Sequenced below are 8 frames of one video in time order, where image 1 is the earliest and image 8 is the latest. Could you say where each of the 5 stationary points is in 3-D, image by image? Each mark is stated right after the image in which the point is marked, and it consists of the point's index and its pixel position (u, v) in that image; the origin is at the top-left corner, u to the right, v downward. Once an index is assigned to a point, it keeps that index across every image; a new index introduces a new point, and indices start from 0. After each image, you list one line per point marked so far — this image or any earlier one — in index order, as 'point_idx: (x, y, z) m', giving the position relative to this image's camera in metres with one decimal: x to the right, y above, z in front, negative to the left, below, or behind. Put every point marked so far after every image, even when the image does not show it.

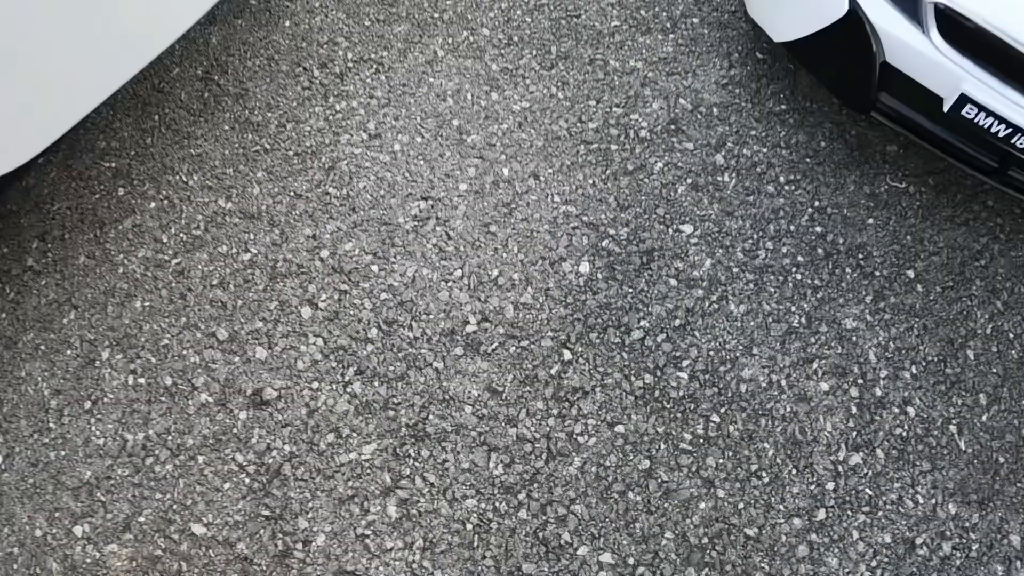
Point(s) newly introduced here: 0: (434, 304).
0: (-0.1, 0.0, +0.9) m
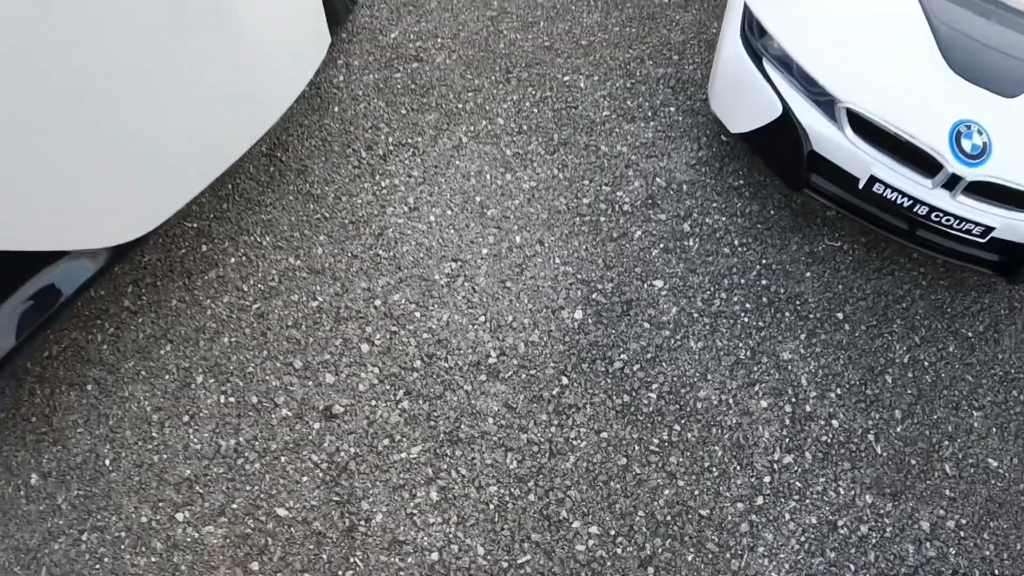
0: (-0.1, -0.1, +1.1) m
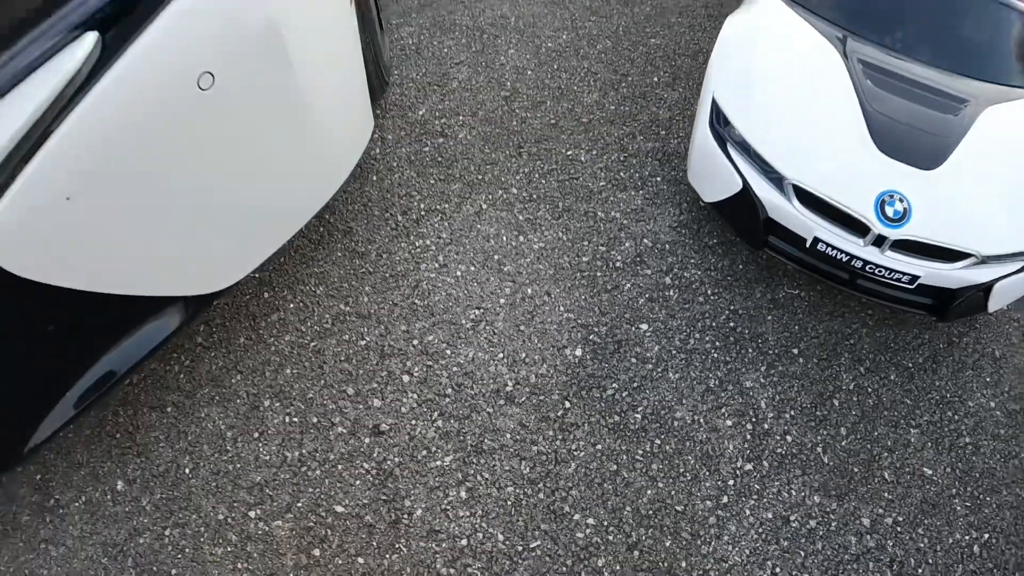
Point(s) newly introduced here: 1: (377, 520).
0: (-0.1, -0.1, +1.4) m
1: (-0.3, -0.4, +1.2) m
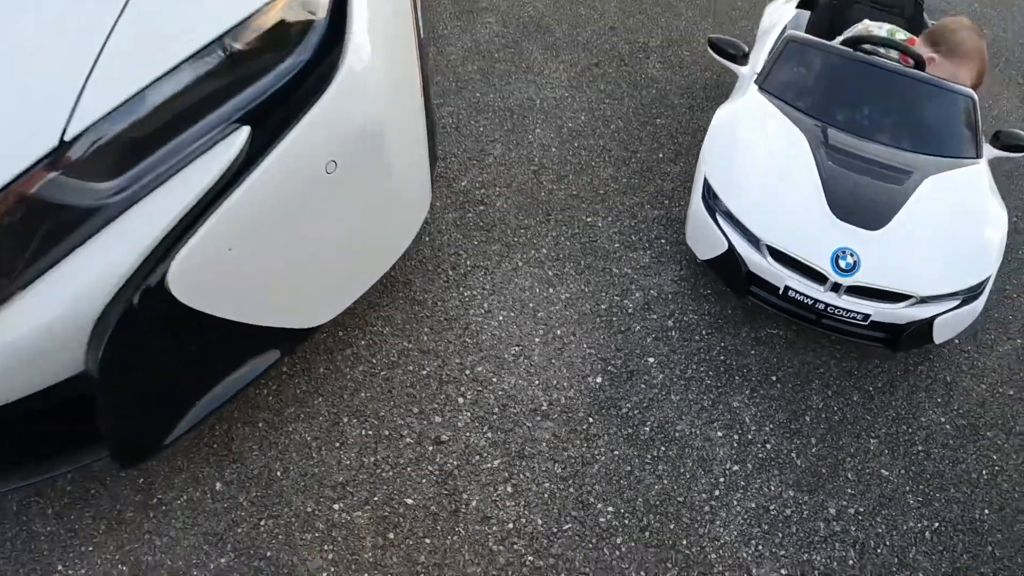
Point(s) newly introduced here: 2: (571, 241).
0: (0.0, -0.3, +1.8) m
1: (-0.2, -0.5, +1.5) m
2: (+0.2, +0.2, +2.2) m
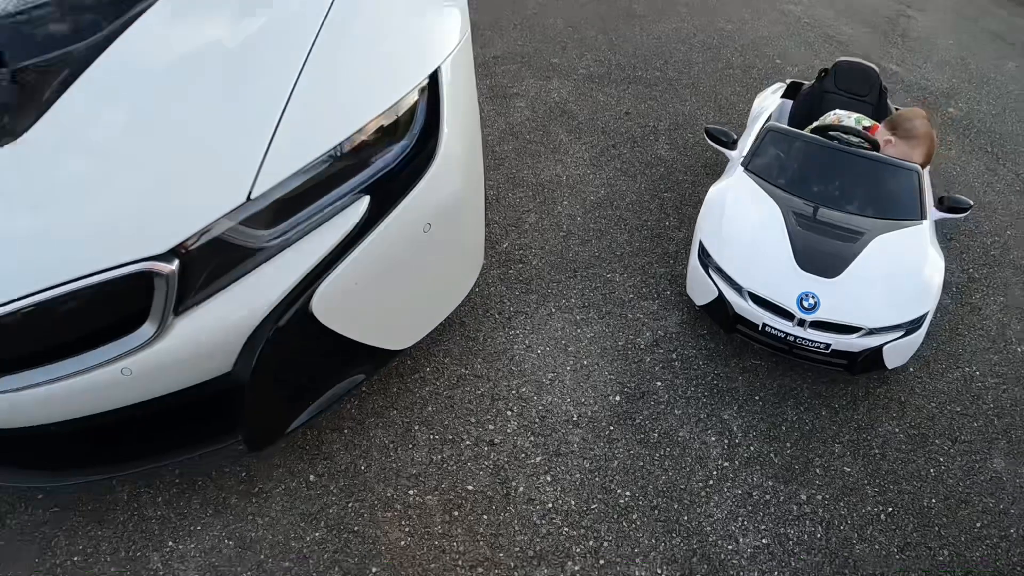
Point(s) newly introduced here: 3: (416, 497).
0: (+0.1, -0.4, +2.3) m
1: (-0.1, -0.6, +2.0) m
2: (+0.3, 0.0, +2.7) m
3: (-0.3, -0.6, +2.0) m
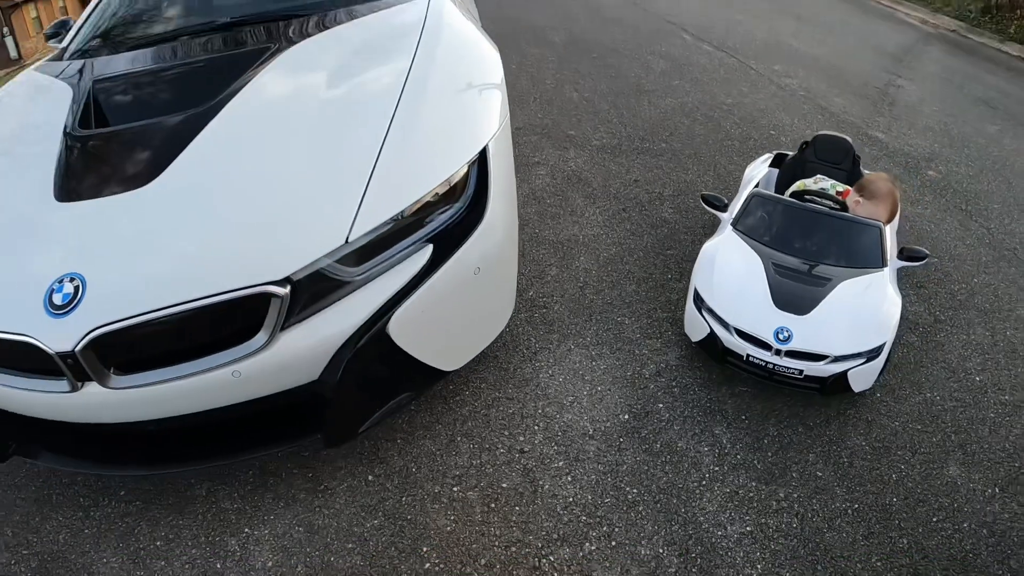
0: (+0.3, -0.5, +2.7) m
1: (0.0, -0.8, +2.5) m
2: (+0.5, -0.2, +3.2) m
3: (-0.2, -0.8, +2.4) m
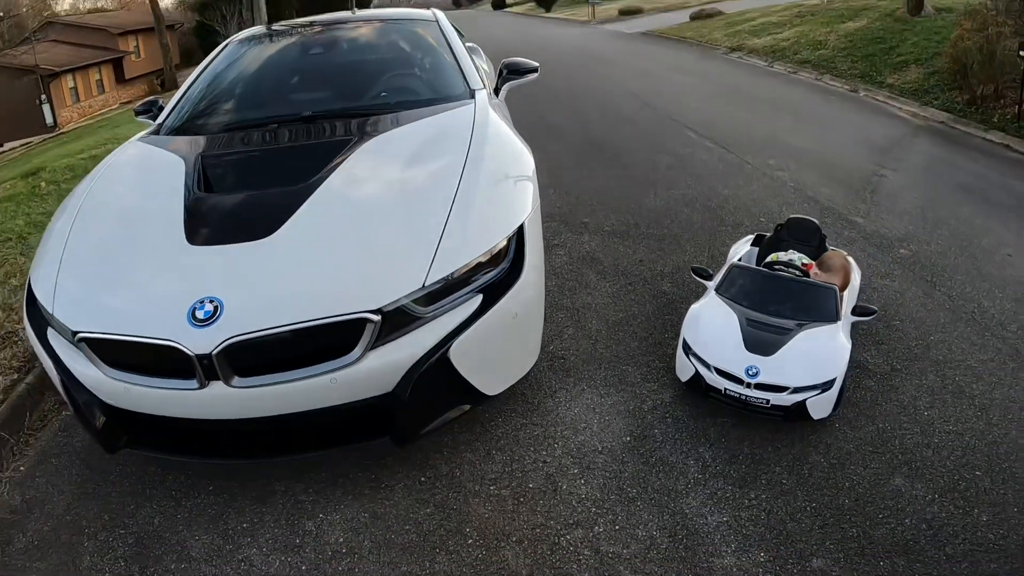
0: (+0.4, -0.8, +3.4) m
1: (+0.2, -1.0, +3.1) m
2: (+0.6, -0.5, +3.9) m
3: (-0.1, -0.9, +3.0) m
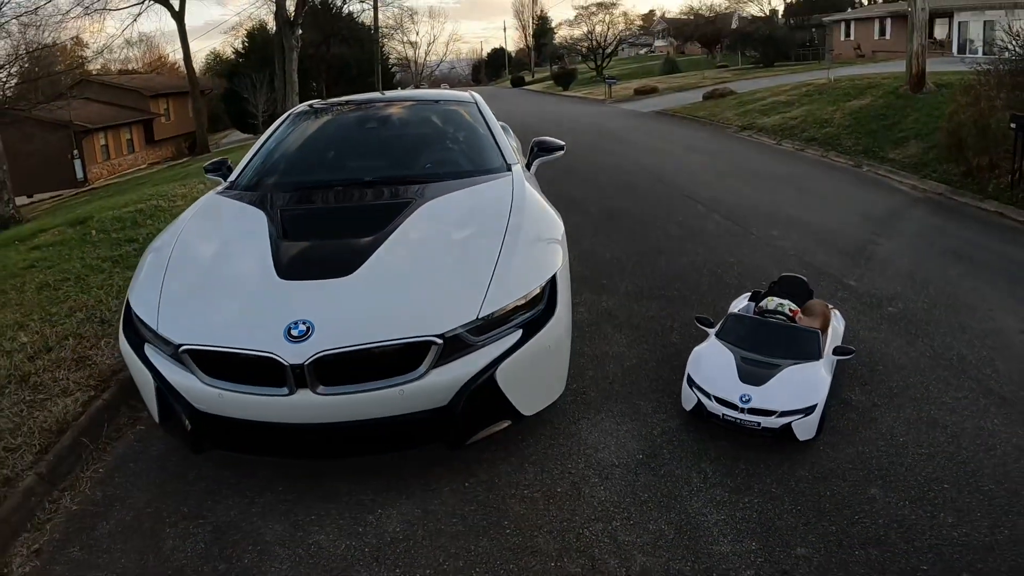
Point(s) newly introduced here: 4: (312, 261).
0: (+0.5, -1.0, +3.9) m
1: (+0.3, -1.1, +3.6) m
2: (+0.8, -0.8, +4.4) m
3: (+0.1, -1.1, +3.6) m
4: (-1.2, +0.1, +3.8) m
